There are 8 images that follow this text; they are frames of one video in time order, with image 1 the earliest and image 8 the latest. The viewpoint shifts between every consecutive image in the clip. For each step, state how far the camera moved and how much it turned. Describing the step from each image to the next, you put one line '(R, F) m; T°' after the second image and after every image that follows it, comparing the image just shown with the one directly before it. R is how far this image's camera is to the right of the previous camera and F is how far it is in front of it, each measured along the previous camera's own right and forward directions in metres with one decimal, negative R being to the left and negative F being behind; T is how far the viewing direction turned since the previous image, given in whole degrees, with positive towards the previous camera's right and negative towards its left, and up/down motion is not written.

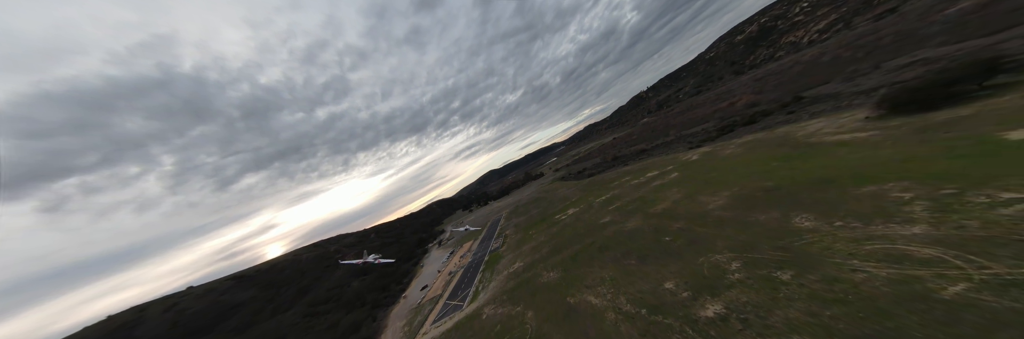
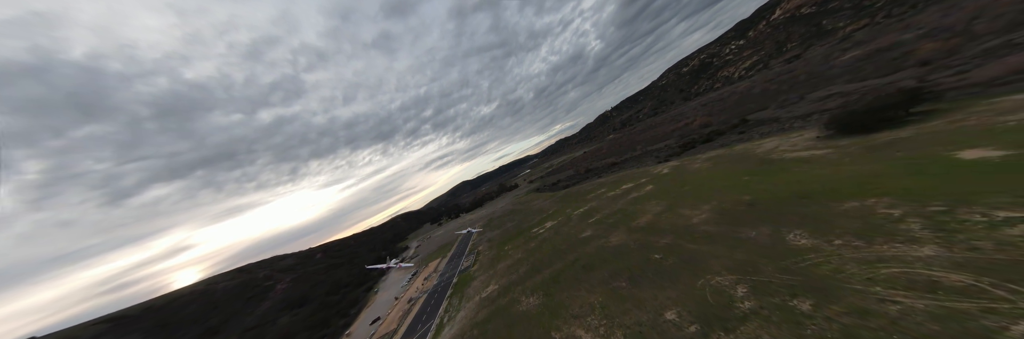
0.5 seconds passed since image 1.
(-0.3, +2.7) m; +8°
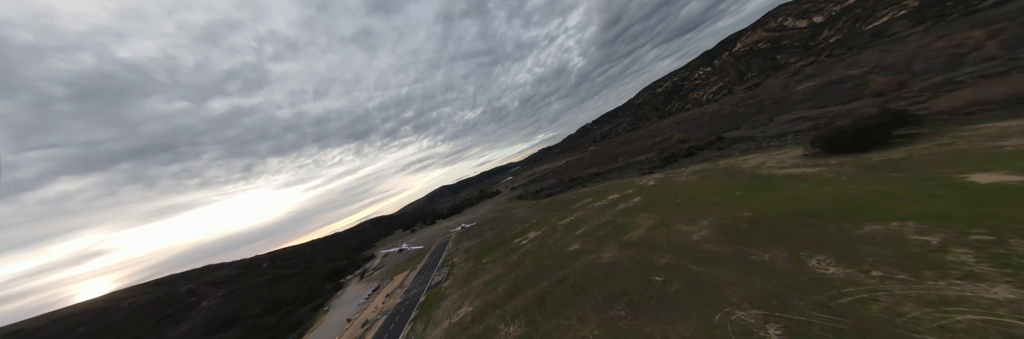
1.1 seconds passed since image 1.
(-0.2, +2.9) m; +5°
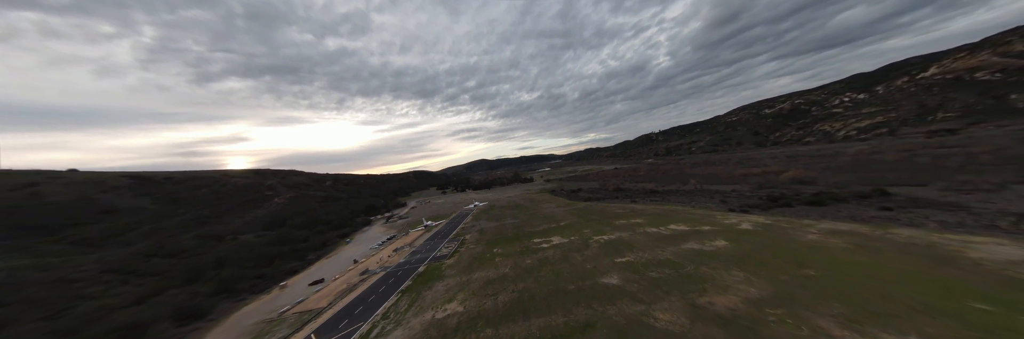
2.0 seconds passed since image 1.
(-0.1, +5.8) m; -11°
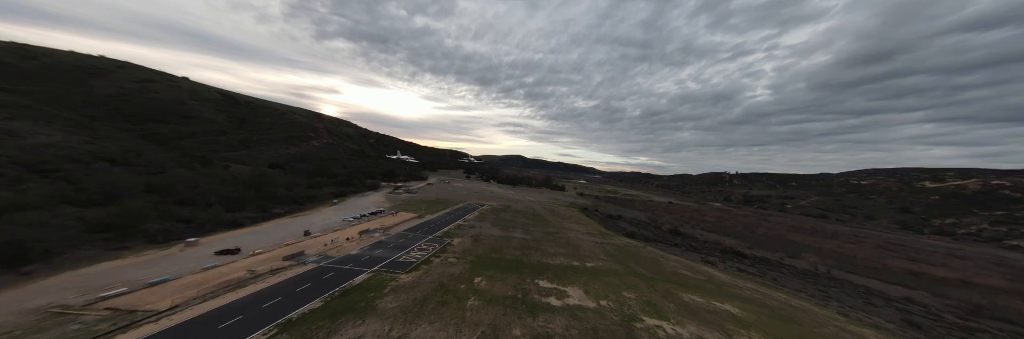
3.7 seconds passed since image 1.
(+1.2, +11.2) m; -10°
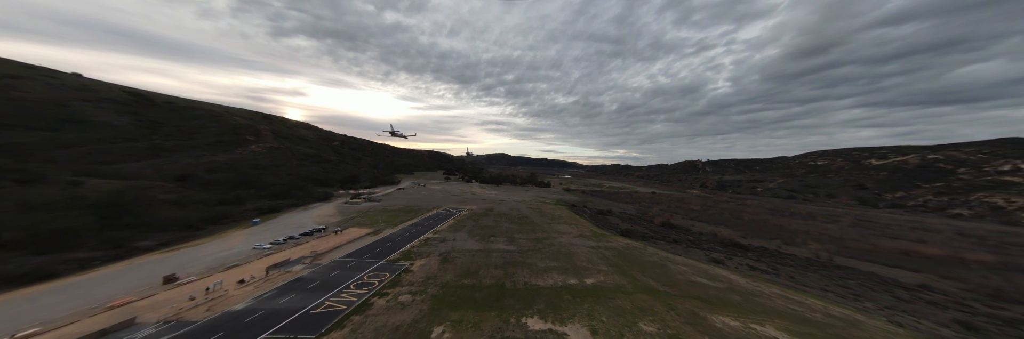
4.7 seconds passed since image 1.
(+1.0, +6.2) m; +4°
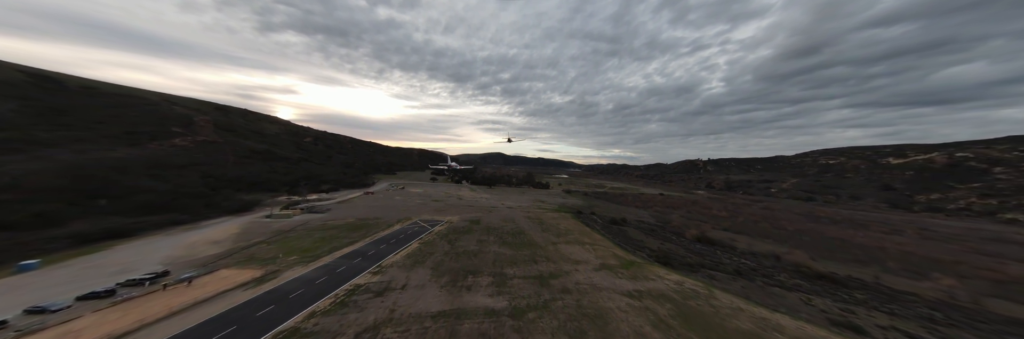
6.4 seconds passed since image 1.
(+0.6, +11.8) m; +1°
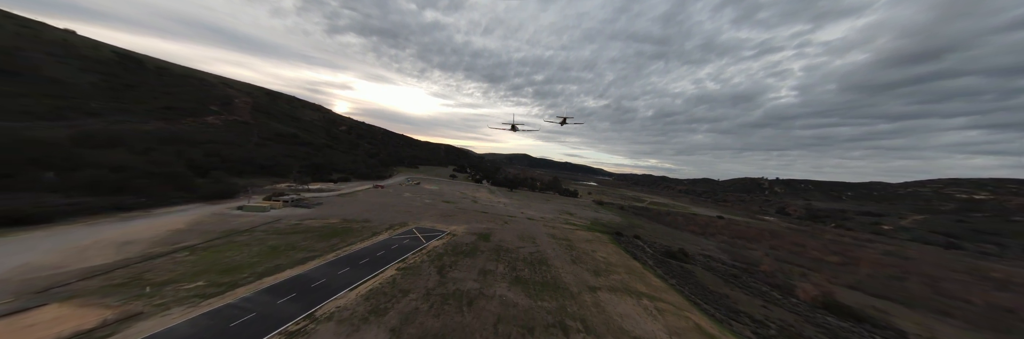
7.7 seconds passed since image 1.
(0.0, +9.3) m; -7°
